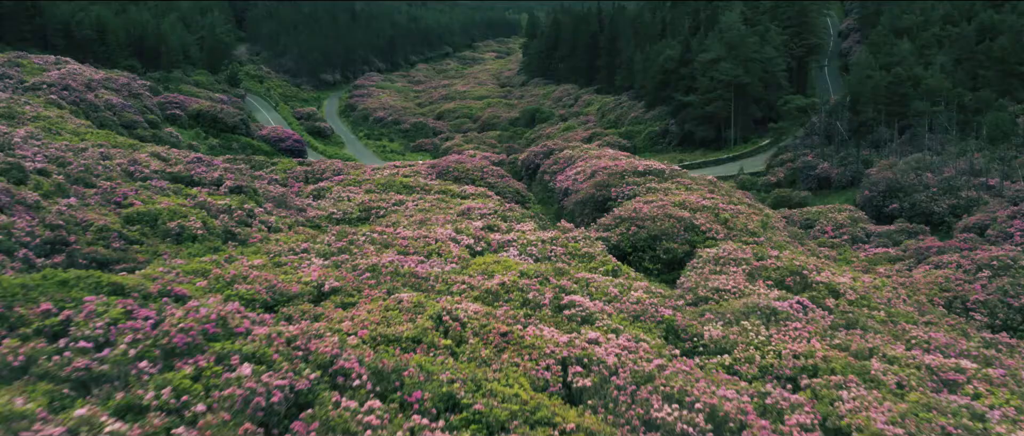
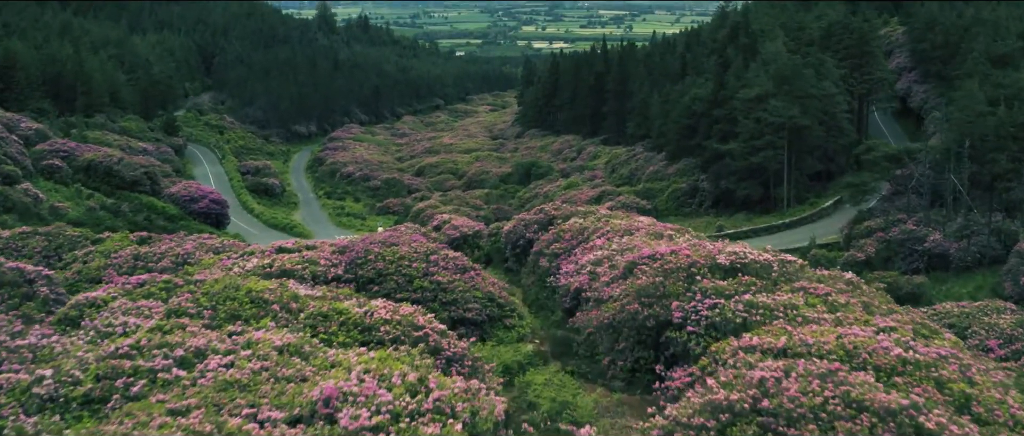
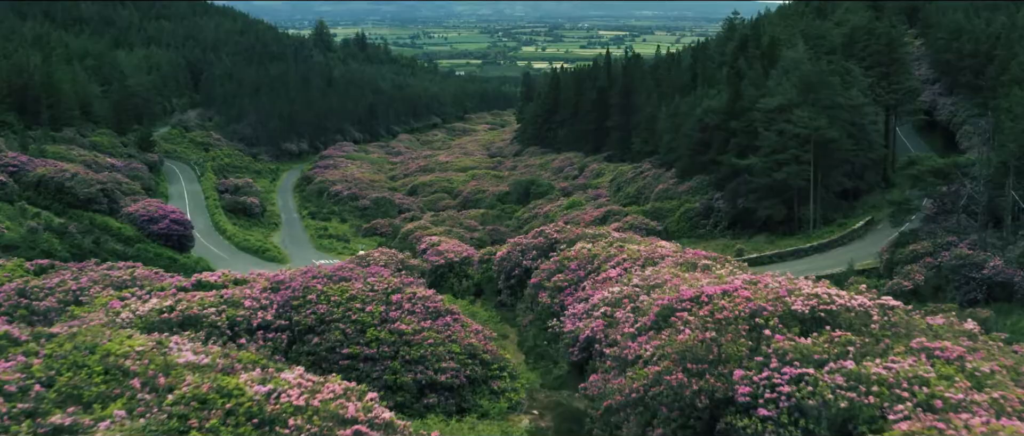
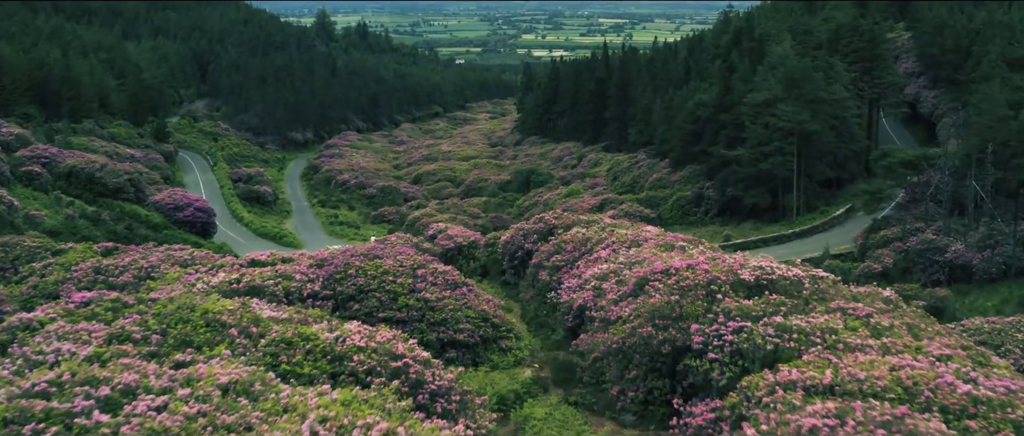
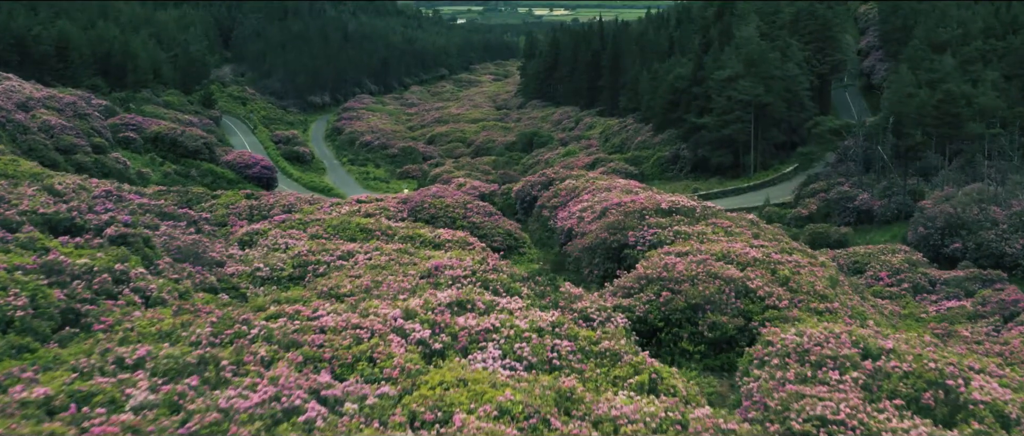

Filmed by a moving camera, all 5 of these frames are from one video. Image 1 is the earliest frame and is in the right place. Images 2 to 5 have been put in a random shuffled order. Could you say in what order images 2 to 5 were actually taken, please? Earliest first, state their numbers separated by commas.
5, 2, 4, 3
